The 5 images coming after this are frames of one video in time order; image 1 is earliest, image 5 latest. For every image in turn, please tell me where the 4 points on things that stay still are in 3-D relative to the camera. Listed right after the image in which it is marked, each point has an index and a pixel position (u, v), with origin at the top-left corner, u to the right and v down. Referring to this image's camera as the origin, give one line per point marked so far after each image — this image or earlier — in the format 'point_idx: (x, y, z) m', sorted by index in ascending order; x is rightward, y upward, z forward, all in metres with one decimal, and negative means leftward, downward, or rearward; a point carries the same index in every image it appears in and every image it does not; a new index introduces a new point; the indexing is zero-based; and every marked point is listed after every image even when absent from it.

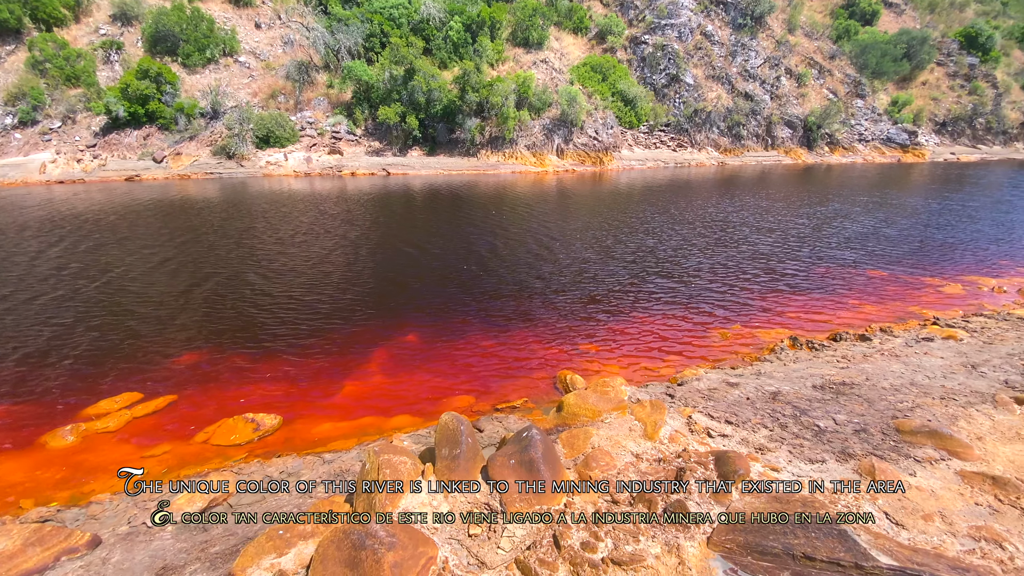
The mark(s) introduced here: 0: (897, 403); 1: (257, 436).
0: (+5.7, -1.7, +6.9) m
1: (-4.0, -2.3, +7.4) m
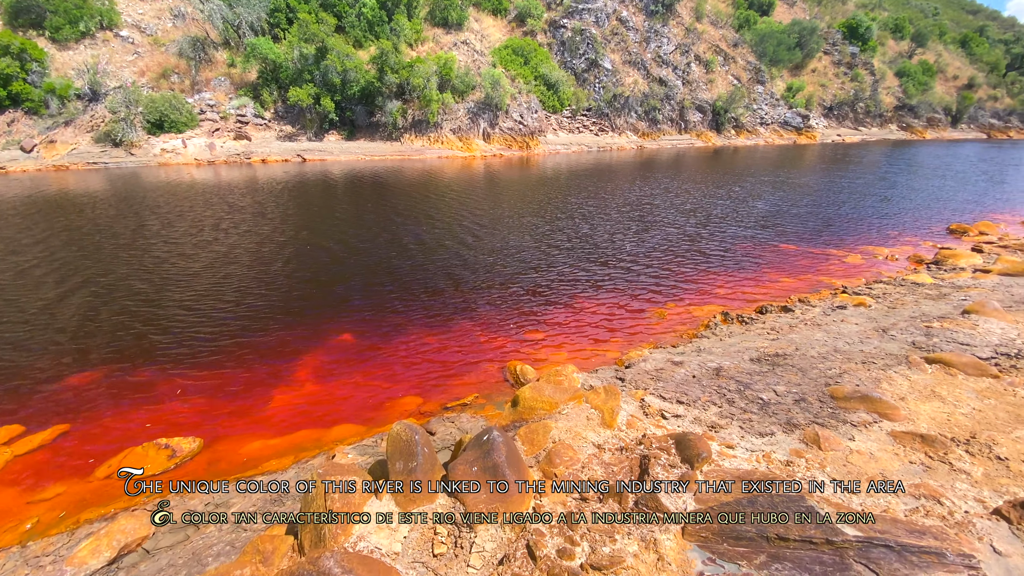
0: (+4.9, -1.3, +7.4) m
1: (-4.6, -2.4, +6.5) m
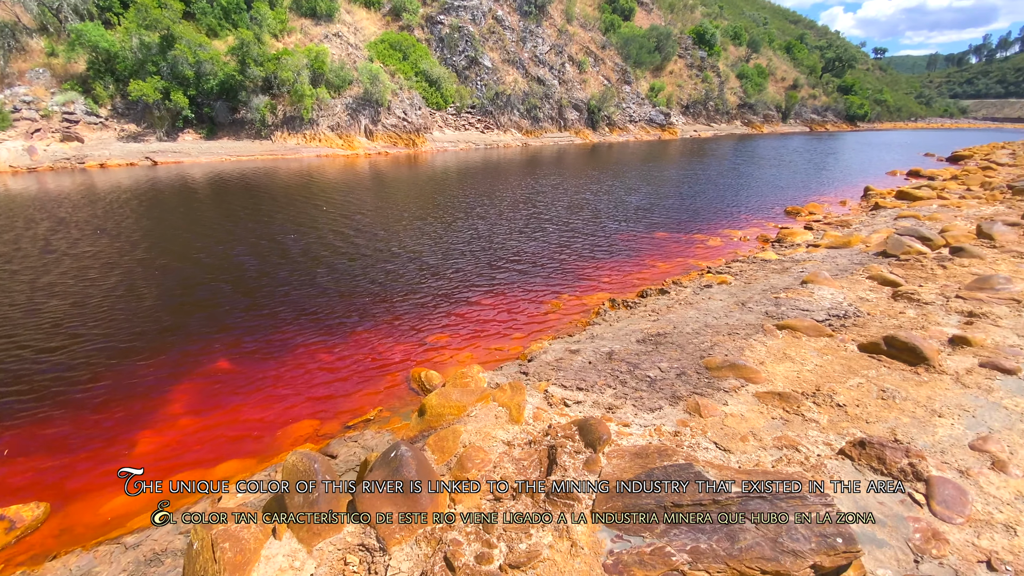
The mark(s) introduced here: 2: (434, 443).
0: (+3.3, -1.0, +8.3) m
1: (-5.7, -2.8, +5.4) m
2: (-0.9, -1.9, +5.6) m
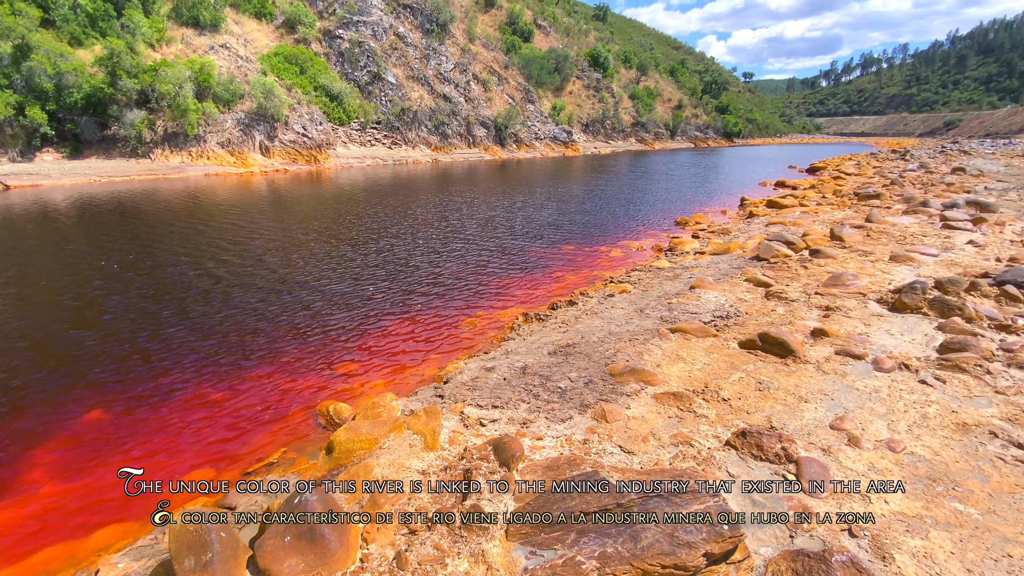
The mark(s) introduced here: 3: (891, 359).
0: (+1.8, -1.2, +8.7) m
1: (-6.5, -3.4, +4.3) m
2: (-1.9, -2.2, +5.4) m
3: (+6.1, -1.1, +7.7) m
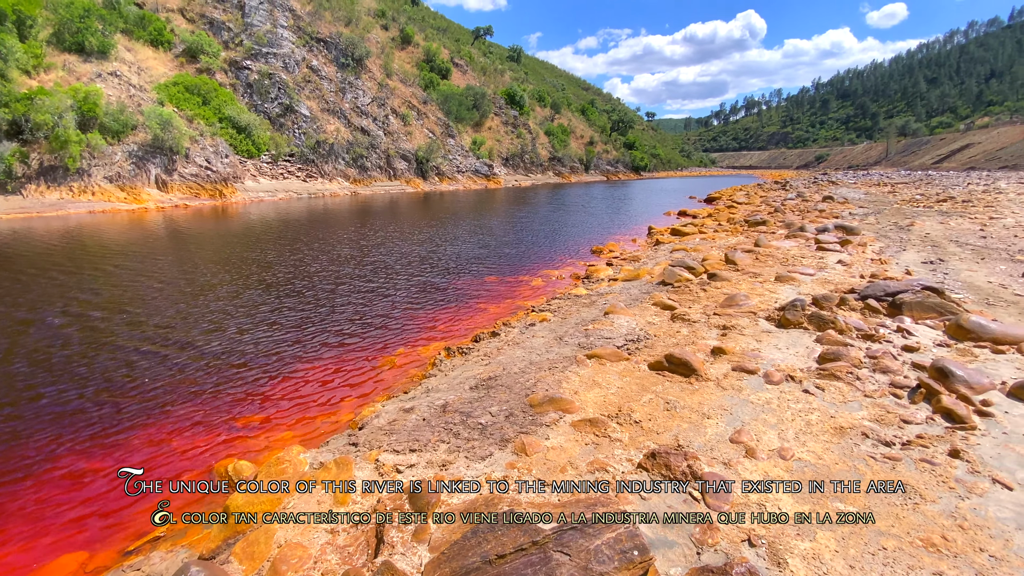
0: (+0.3, -1.8, +8.8) m
1: (-7.1, -4.1, +3.0) m
2: (-2.8, -2.7, +4.9) m
3: (+4.8, -1.5, +8.4) m
